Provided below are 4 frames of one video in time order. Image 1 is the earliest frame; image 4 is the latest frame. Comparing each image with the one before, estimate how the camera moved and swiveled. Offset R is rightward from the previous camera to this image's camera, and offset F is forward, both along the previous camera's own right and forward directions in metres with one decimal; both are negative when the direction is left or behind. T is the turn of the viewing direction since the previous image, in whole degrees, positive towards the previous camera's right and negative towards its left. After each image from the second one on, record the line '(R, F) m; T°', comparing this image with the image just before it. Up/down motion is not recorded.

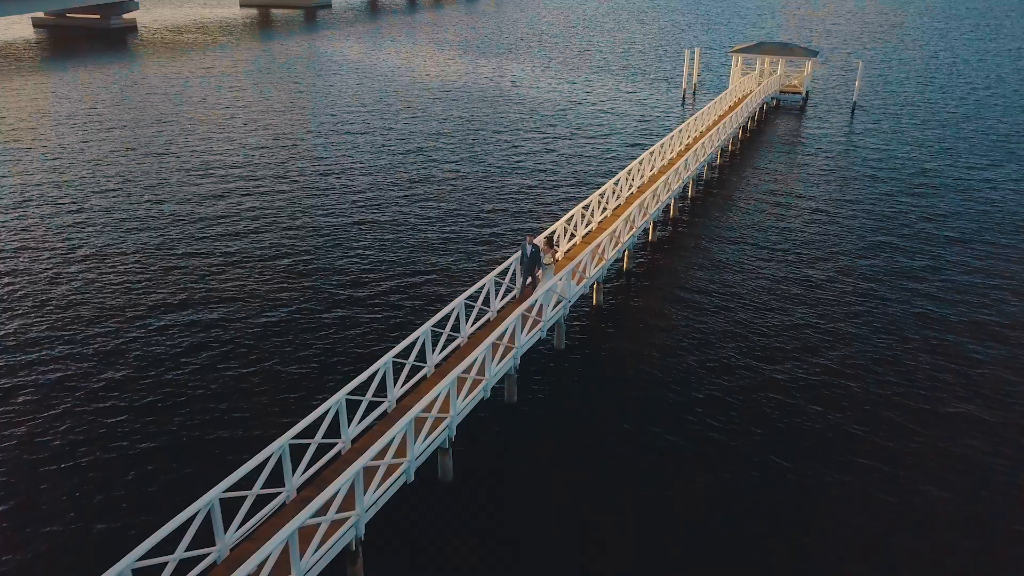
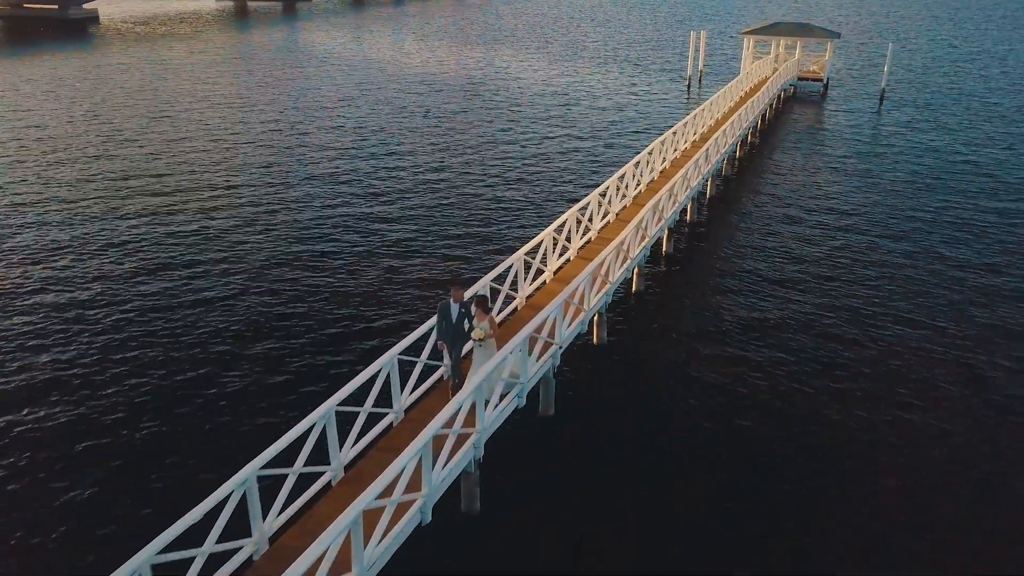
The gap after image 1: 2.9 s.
(+0.4, +3.6) m; 0°
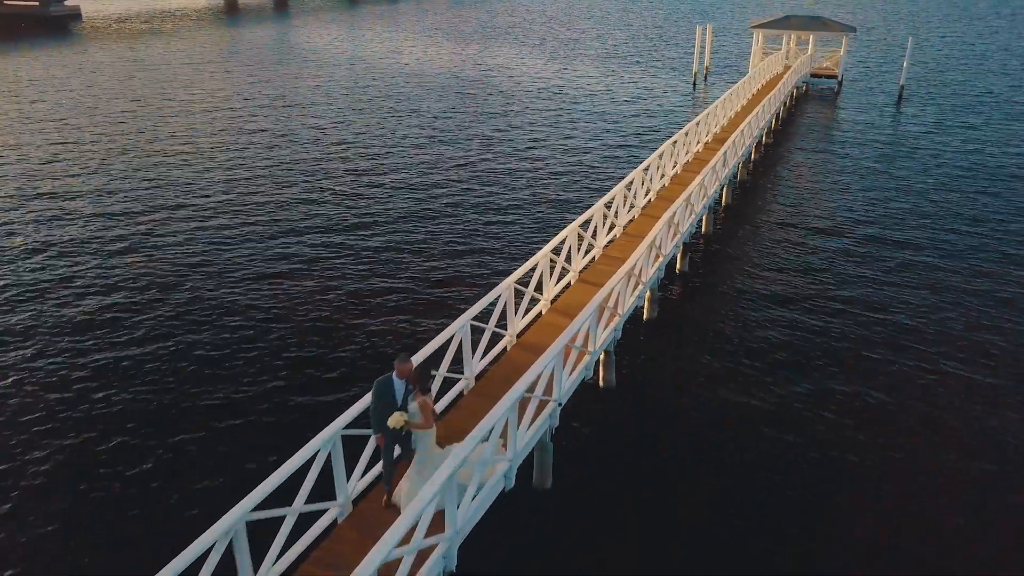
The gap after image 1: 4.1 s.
(+0.1, +1.7) m; 0°
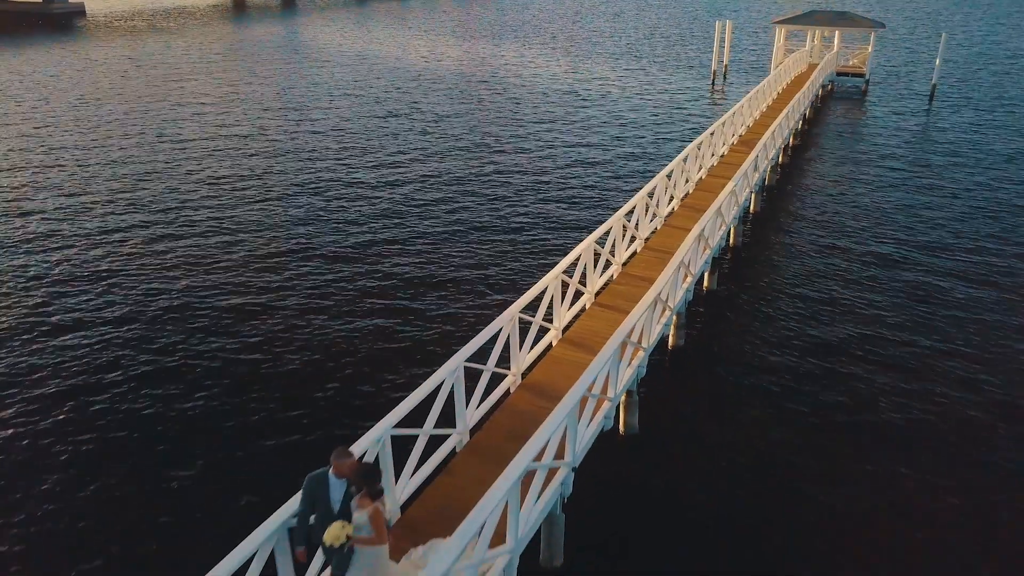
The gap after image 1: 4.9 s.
(0.0, +1.2) m; -1°
